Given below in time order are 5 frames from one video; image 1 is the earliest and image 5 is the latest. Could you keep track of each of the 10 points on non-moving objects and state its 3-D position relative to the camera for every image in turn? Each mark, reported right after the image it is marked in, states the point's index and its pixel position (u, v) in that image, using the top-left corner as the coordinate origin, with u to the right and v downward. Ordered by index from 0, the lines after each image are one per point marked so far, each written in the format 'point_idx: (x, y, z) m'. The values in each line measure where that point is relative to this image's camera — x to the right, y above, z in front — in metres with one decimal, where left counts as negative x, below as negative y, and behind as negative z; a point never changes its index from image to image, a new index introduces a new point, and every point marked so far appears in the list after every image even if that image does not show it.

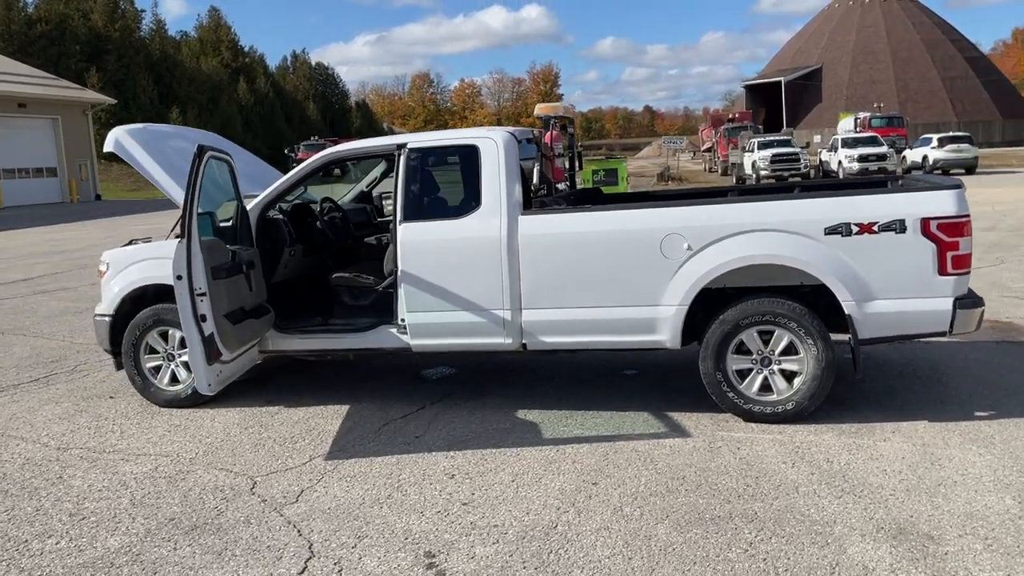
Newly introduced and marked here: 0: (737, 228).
0: (+1.3, +0.3, +5.0) m
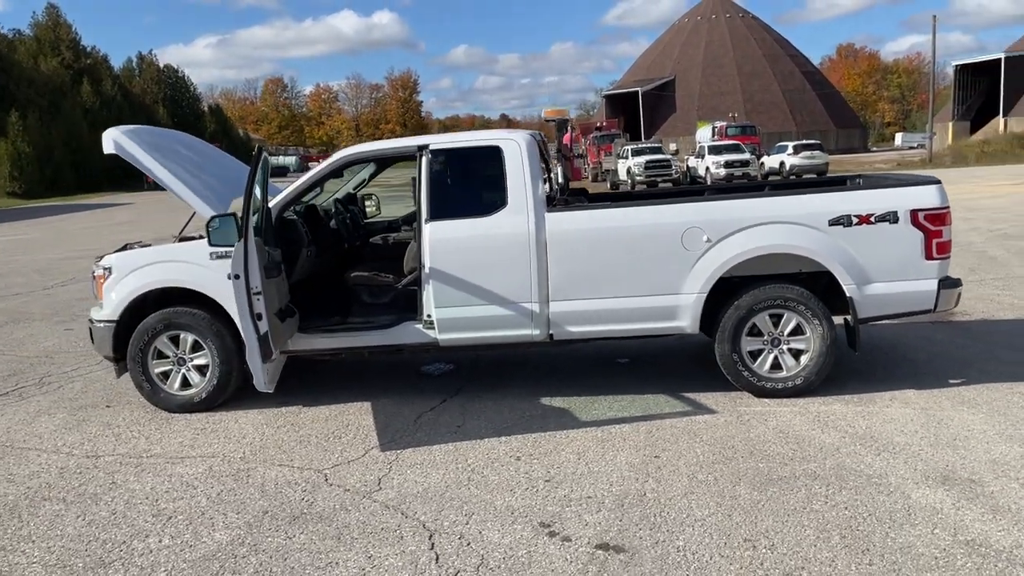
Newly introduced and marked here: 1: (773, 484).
0: (+1.5, +0.4, +5.5) m
1: (+1.3, -0.9, +4.2) m
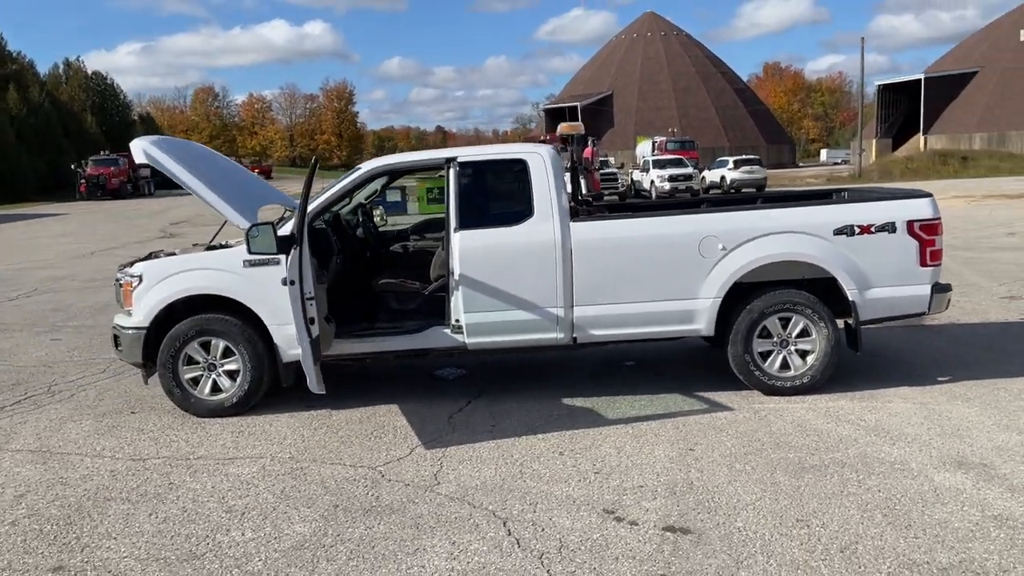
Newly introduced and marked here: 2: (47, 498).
0: (+1.7, +0.4, +5.9) m
1: (+1.5, -1.0, +4.6) m
2: (-2.5, -1.1, +4.7) m
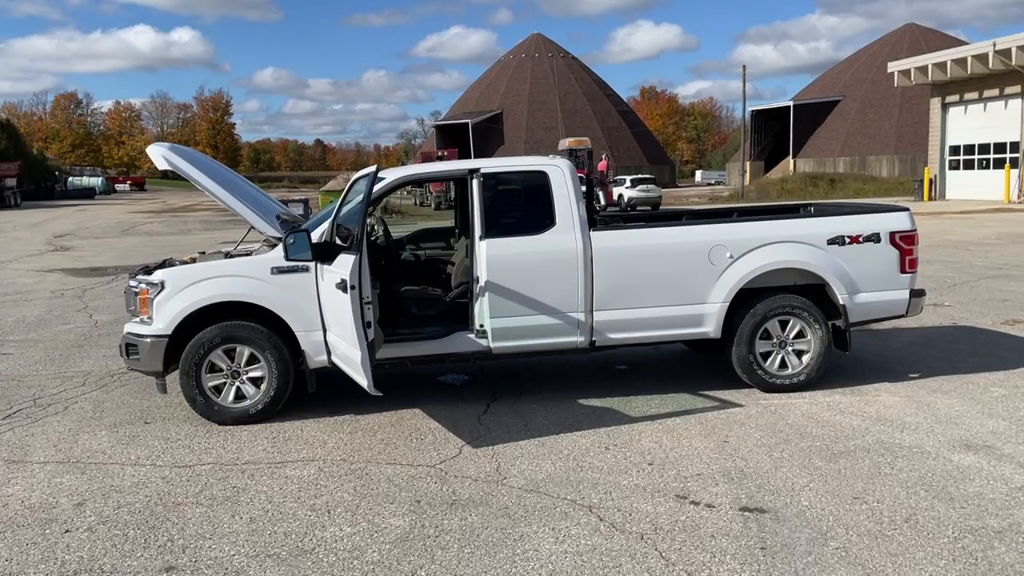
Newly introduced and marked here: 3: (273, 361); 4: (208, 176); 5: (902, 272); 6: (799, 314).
0: (+1.8, +0.3, +6.4) m
1: (+1.9, -1.0, +5.0) m
2: (-2.1, -1.1, +4.6) m
3: (-1.6, -0.5, +6.0) m
4: (-2.1, +0.8, +6.1) m
5: (+2.9, +0.1, +6.6) m
6: (+2.1, -0.2, +6.5) m
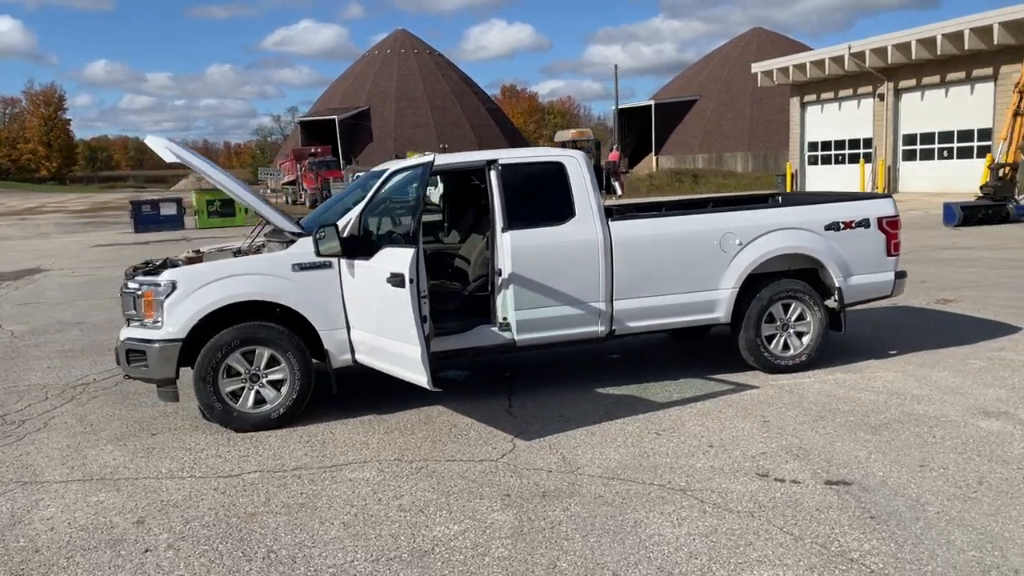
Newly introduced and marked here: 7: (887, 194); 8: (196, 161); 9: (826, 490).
0: (+1.9, +0.5, +6.6) m
1: (+2.2, -0.9, +5.3) m
2: (-1.6, -1.1, +4.3) m
3: (-1.4, -0.5, +5.7) m
4: (-1.9, +0.8, +5.8) m
5: (+3.0, +0.3, +7.0) m
6: (+2.2, -0.1, +6.8) m
7: (+3.0, +0.8, +7.1) m
8: (-2.0, +0.8, +5.7) m
9: (+1.6, -1.0, +4.4) m
